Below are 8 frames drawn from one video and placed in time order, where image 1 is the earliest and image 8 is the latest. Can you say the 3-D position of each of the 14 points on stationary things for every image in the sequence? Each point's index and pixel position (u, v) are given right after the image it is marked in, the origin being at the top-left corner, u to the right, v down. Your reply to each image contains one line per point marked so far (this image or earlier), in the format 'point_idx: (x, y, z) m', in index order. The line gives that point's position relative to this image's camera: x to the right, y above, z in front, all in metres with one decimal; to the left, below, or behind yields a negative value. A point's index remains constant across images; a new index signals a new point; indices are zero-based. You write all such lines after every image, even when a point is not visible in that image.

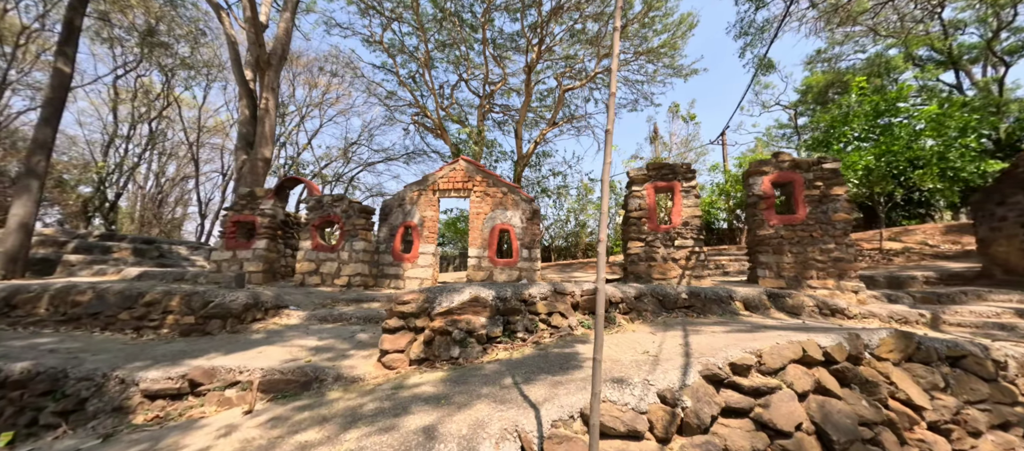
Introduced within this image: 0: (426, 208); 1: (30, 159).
0: (-1.9, +0.4, +8.0) m
1: (-10.0, +1.4, +7.5) m
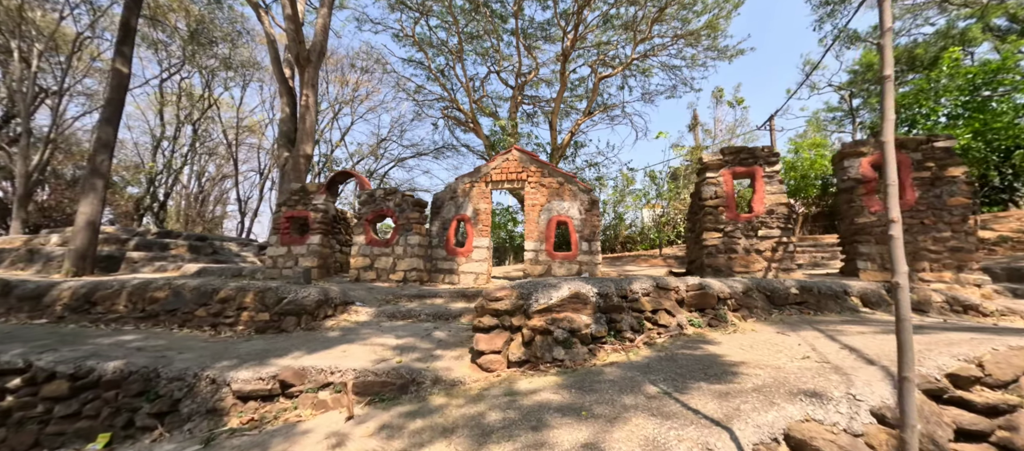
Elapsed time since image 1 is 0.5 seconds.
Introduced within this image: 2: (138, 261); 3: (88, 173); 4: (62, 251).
0: (-0.7, +0.5, +7.7) m
1: (-8.8, +1.4, +7.7) m
2: (-8.7, -0.8, +8.4) m
3: (-8.8, +1.1, +7.5) m
4: (-9.9, -0.6, +7.9) m
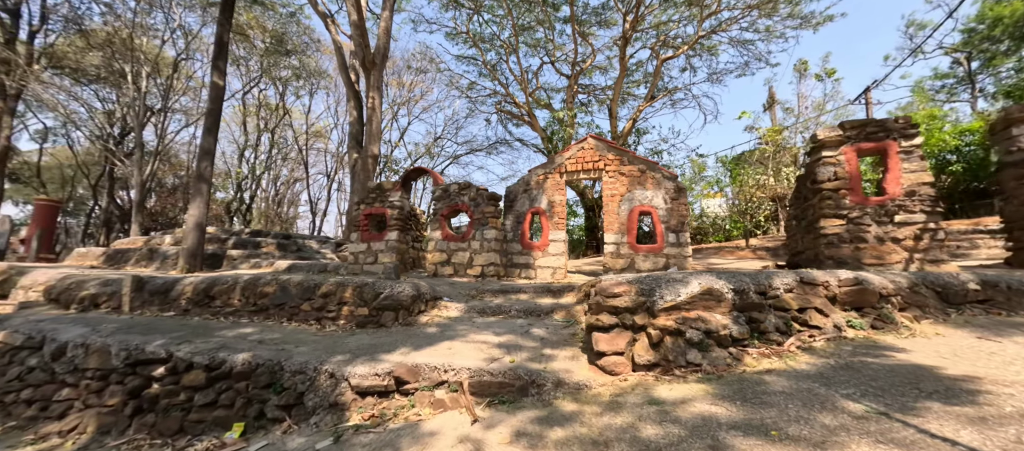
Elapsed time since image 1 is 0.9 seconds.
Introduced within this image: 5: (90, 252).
0: (+0.9, +0.7, +7.4) m
1: (-7.2, +1.4, +8.4) m
2: (-6.9, -0.8, +9.1) m
3: (-7.2, +1.1, +8.2) m
4: (-8.2, -0.6, +8.8) m
5: (-11.1, -0.7, +9.6) m
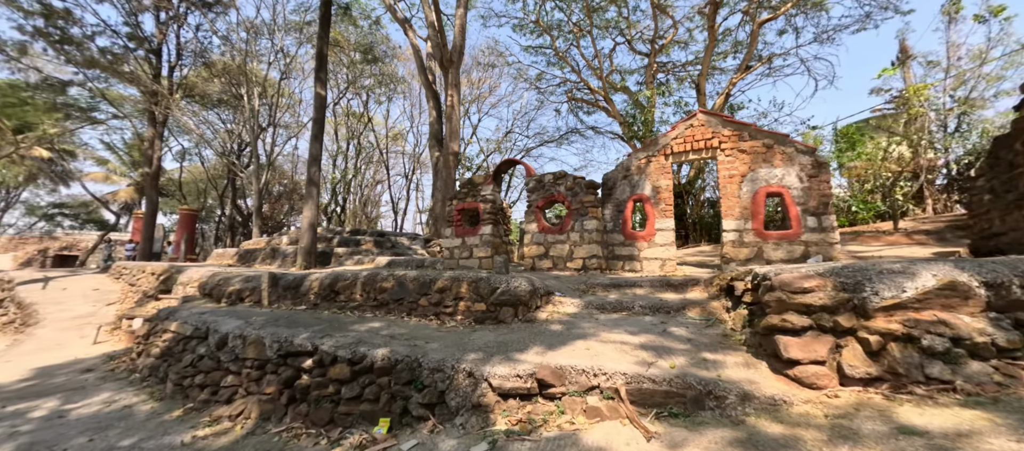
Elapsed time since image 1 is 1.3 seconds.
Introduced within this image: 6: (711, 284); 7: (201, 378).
0: (+2.7, +0.9, +6.8) m
1: (-5.1, +1.4, +9.1) m
2: (-4.6, -0.8, +9.8) m
3: (-5.1, +1.0, +8.9) m
4: (-5.9, -0.6, +9.7) m
5: (-8.6, -0.8, +11.0) m
6: (+2.7, -0.8, +4.9) m
7: (-3.6, -1.8, +4.2) m
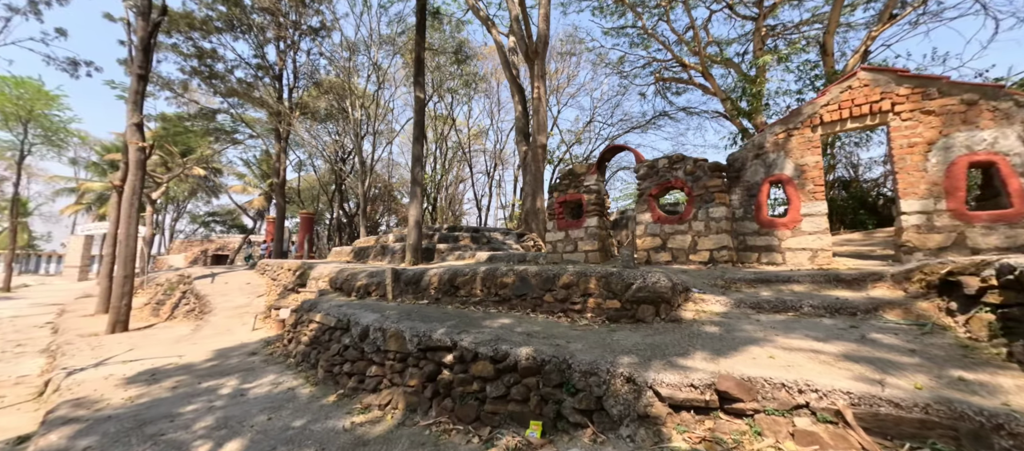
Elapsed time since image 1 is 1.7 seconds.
0: (+4.6, +1.2, +5.7) m
1: (-2.6, +1.4, +9.5) m
2: (-1.9, -0.7, +10.1) m
3: (-2.6, +1.1, +9.4) m
4: (-3.2, -0.6, +10.3) m
5: (-5.6, -0.8, +12.1) m
6: (+4.3, -0.6, +3.9) m
7: (-2.0, -1.7, +4.5) m
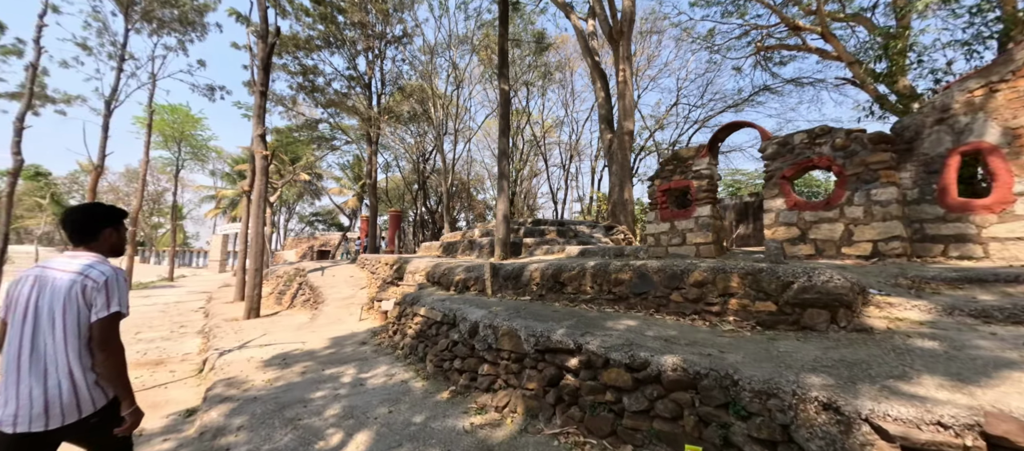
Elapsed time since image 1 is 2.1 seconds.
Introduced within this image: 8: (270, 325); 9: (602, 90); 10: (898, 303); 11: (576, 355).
0: (+6.0, +1.4, +4.3) m
1: (-0.3, +1.6, +9.4) m
2: (+0.5, -0.6, +9.9) m
3: (-0.4, +1.2, +9.3) m
4: (-0.7, -0.4, +10.3) m
5: (-2.8, -0.7, +12.6) m
6: (+5.4, -0.4, +2.6) m
7: (-0.6, -1.7, +4.4) m
8: (-5.7, -2.4, +8.5) m
9: (+3.4, +5.2, +13.6) m
10: (+3.5, -0.7, +3.3) m
11: (+0.6, -1.2, +3.3) m
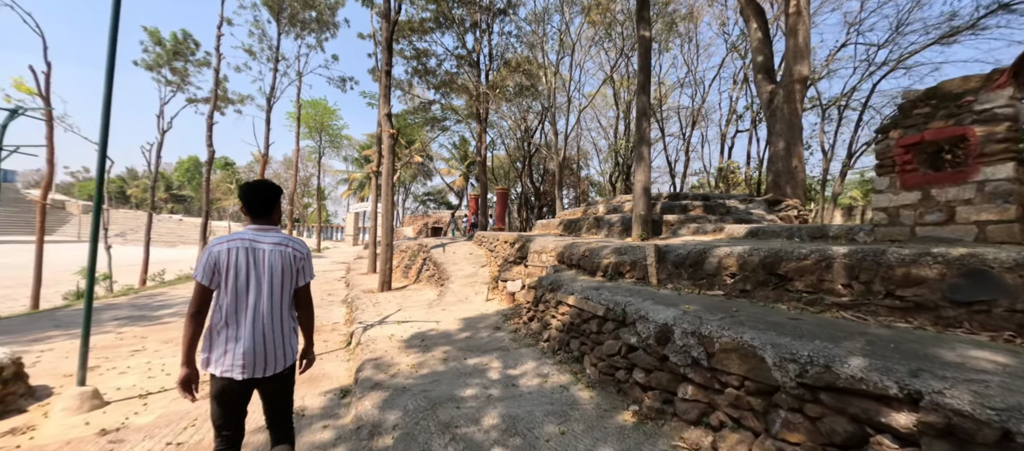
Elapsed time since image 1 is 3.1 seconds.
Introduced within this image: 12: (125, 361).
0: (+7.6, +1.6, +1.4) m
1: (+2.8, +2.2, +7.9) m
2: (+3.7, 0.0, +8.3) m
3: (+2.7, +1.8, +7.8) m
4: (+2.6, +0.2, +9.0) m
5: (+1.2, +0.1, +11.7) m
6: (+6.6, -0.3, 0.0) m
7: (+1.2, -1.4, +3.3) m
8: (-2.6, -1.8, +8.7) m
9: (+7.4, +5.9, +10.8) m
10: (+4.9, -0.5, +1.2) m
11: (+2.1, -1.0, +1.9) m
12: (-5.9, -2.1, +5.5) m
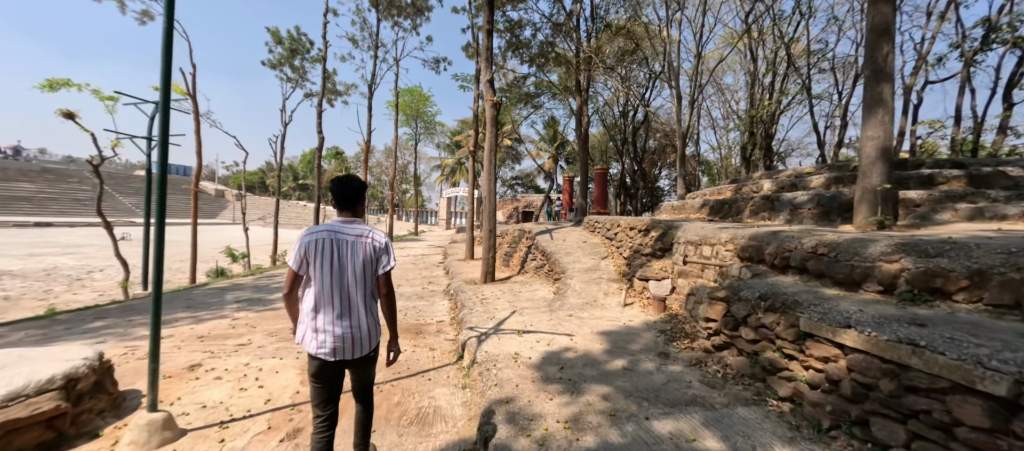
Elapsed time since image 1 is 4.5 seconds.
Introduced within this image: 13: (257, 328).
0: (+8.3, +1.6, -2.3) m
1: (+5.1, +2.4, +5.1) m
2: (+6.1, +0.3, +5.4) m
3: (+5.0, +2.1, +5.0) m
4: (+5.2, +0.5, +6.3) m
5: (+4.5, +0.5, +9.3) m
6: (+7.0, -0.4, -3.3) m
7: (+2.5, -1.3, +1.1) m
8: (0.0, -1.4, +7.3) m
9: (+10.3, +6.3, +6.8) m
10: (+5.7, -0.5, -1.8) m
11: (+3.1, -0.9, -0.4) m
12: (-3.9, -1.8, +4.9) m
13: (-4.6, -1.8, +6.5) m
